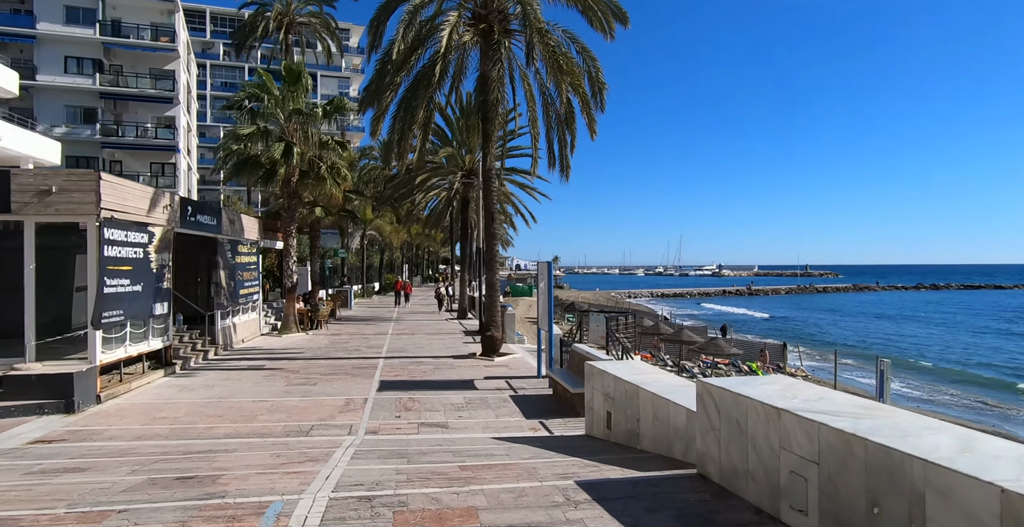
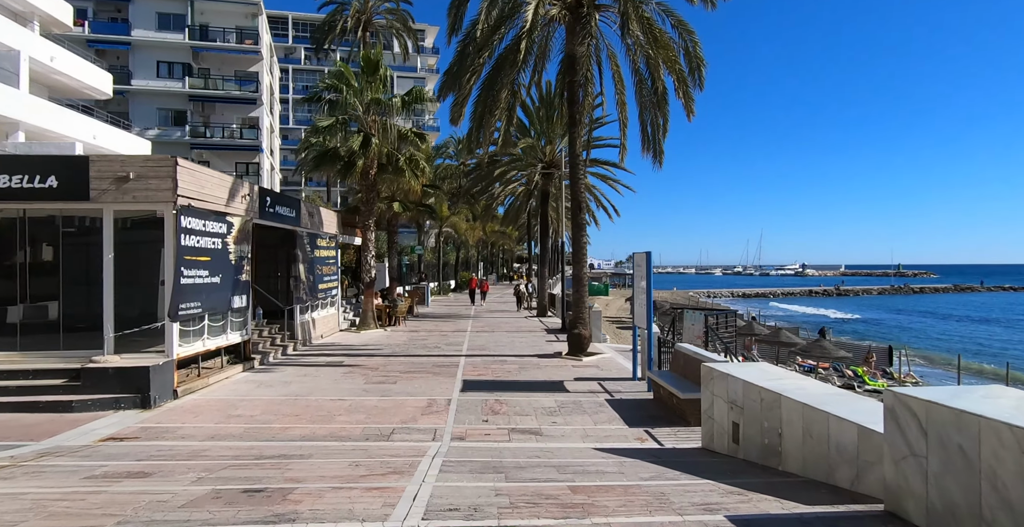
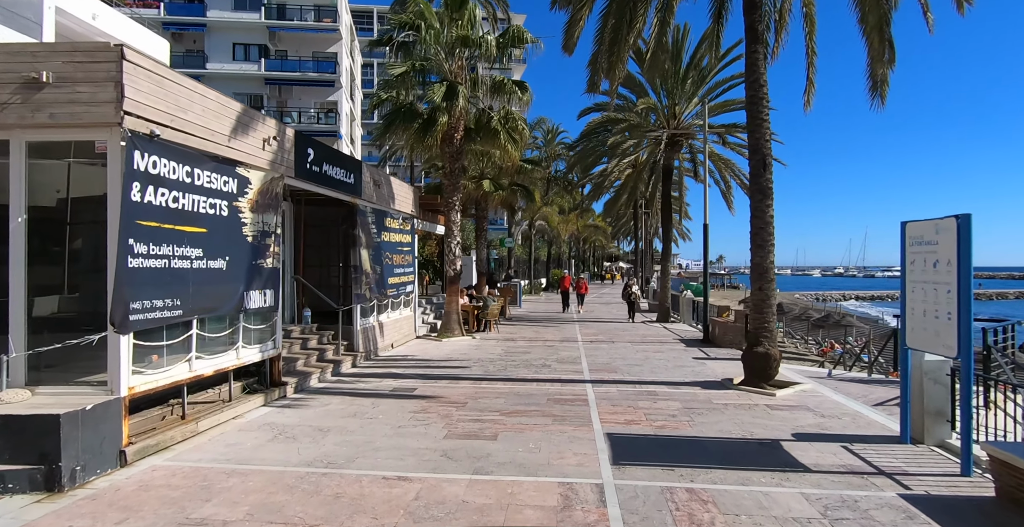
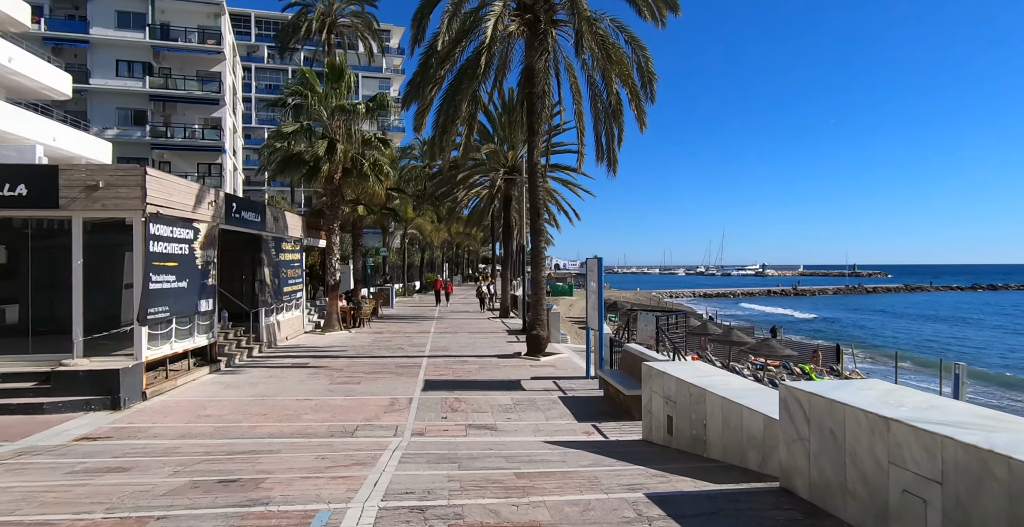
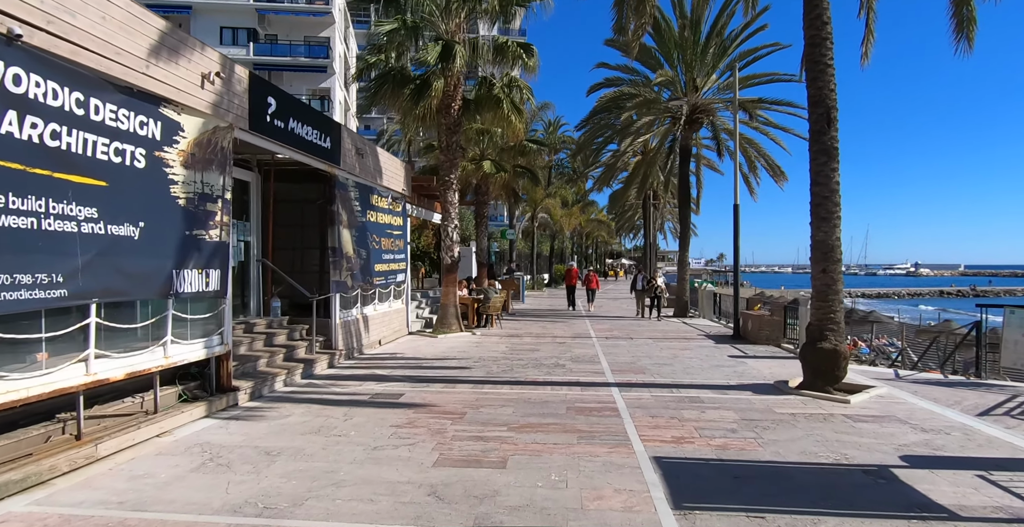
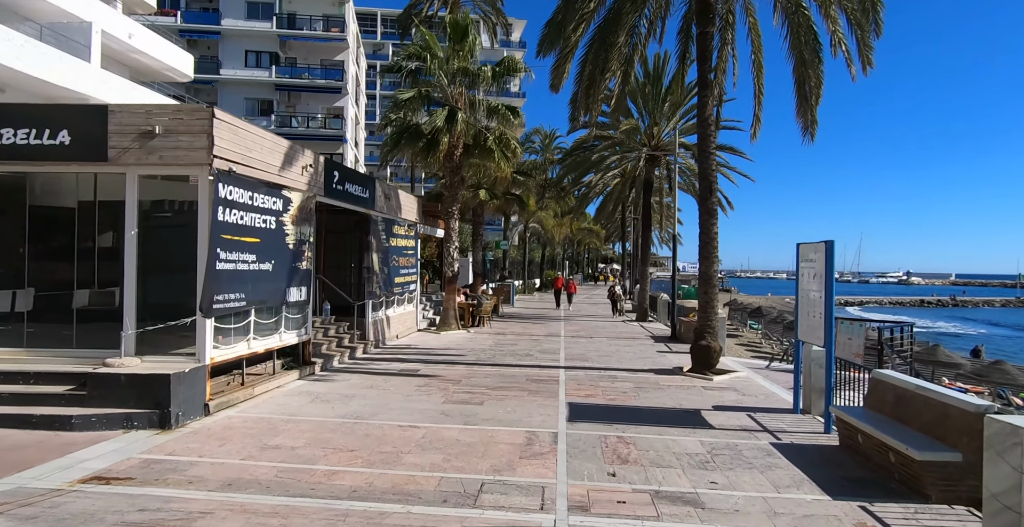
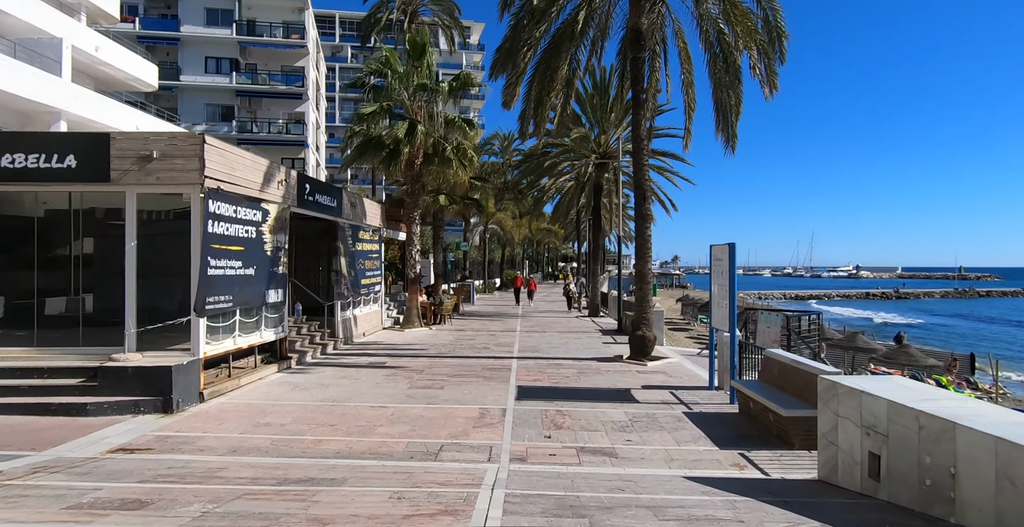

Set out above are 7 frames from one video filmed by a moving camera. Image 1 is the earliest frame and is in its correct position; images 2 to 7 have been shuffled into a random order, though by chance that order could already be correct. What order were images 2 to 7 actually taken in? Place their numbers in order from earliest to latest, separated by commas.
4, 2, 7, 6, 3, 5
